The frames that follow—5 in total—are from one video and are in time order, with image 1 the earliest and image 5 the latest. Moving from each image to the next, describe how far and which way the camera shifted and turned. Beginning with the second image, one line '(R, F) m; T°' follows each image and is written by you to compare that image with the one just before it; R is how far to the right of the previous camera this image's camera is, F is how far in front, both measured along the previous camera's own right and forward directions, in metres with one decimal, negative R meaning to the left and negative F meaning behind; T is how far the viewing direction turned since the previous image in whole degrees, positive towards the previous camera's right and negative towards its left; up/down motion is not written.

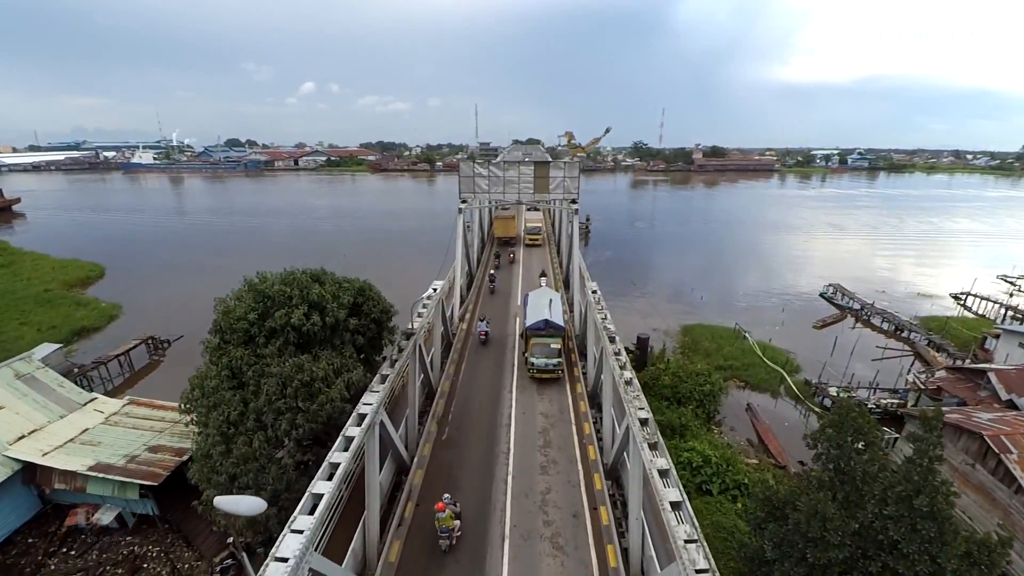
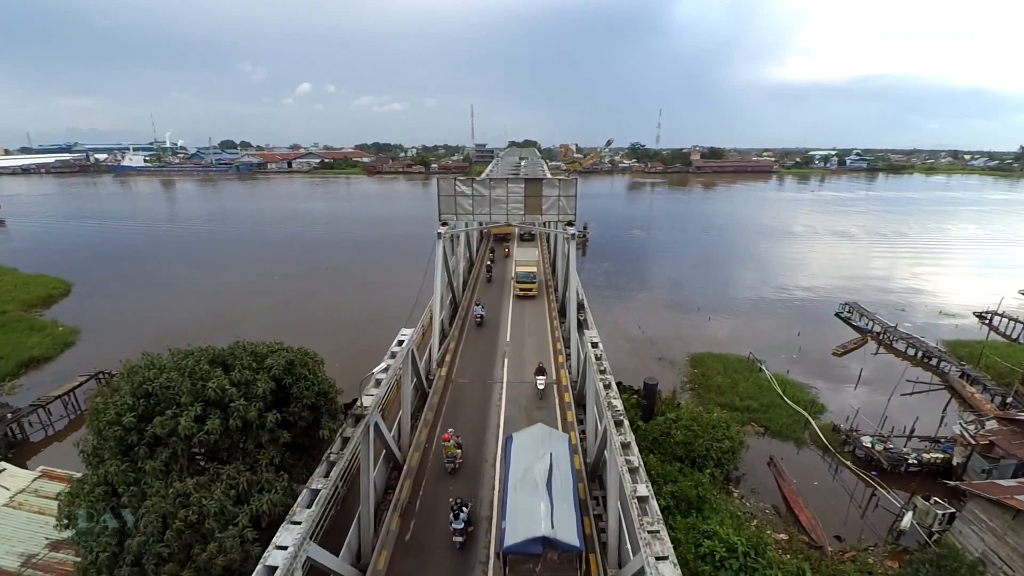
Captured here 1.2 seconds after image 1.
(+0.3, +1.7) m; 0°
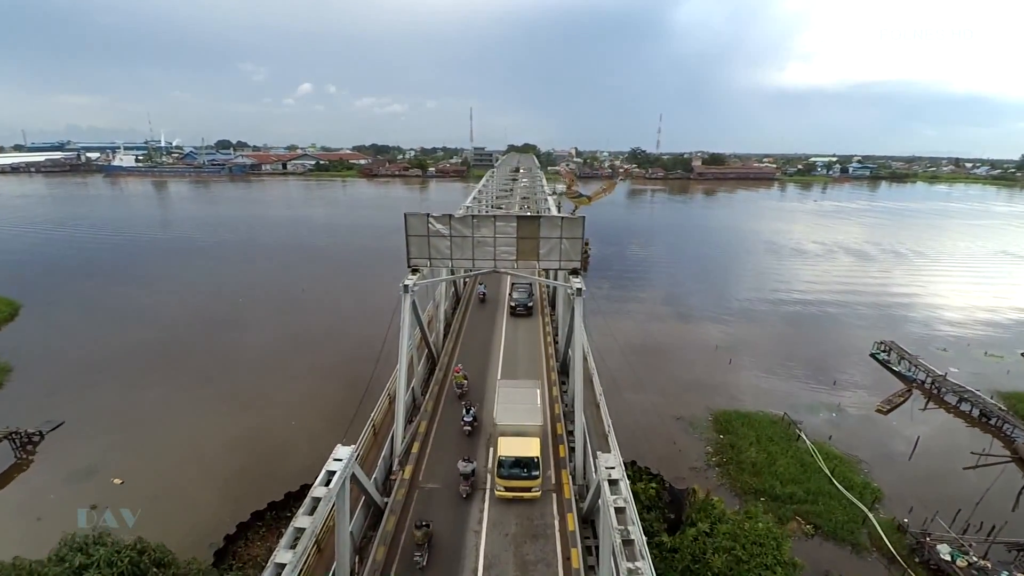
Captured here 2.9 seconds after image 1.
(+0.2, +2.5) m; 0°
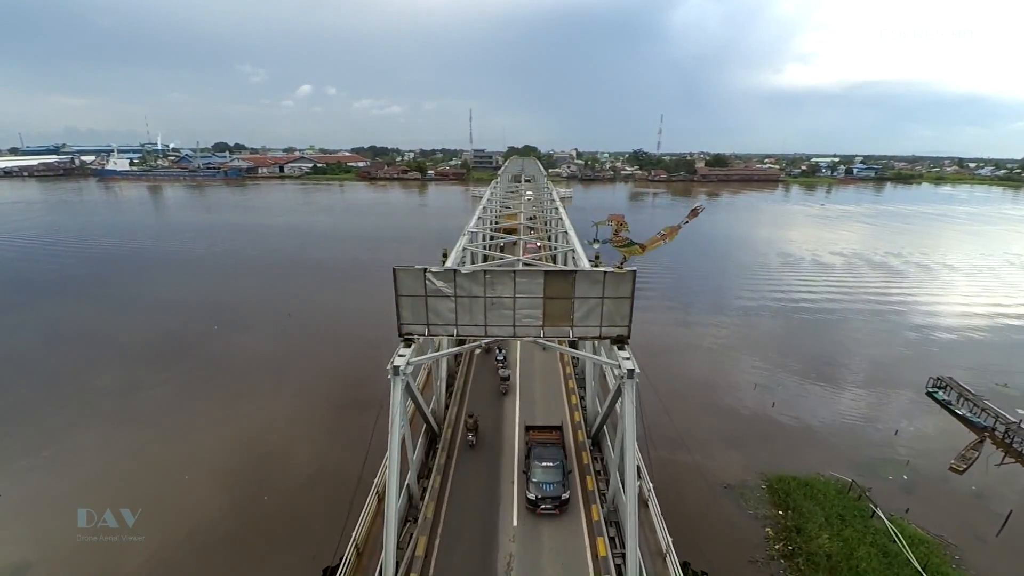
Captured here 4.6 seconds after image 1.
(-0.4, +2.1) m; 0°
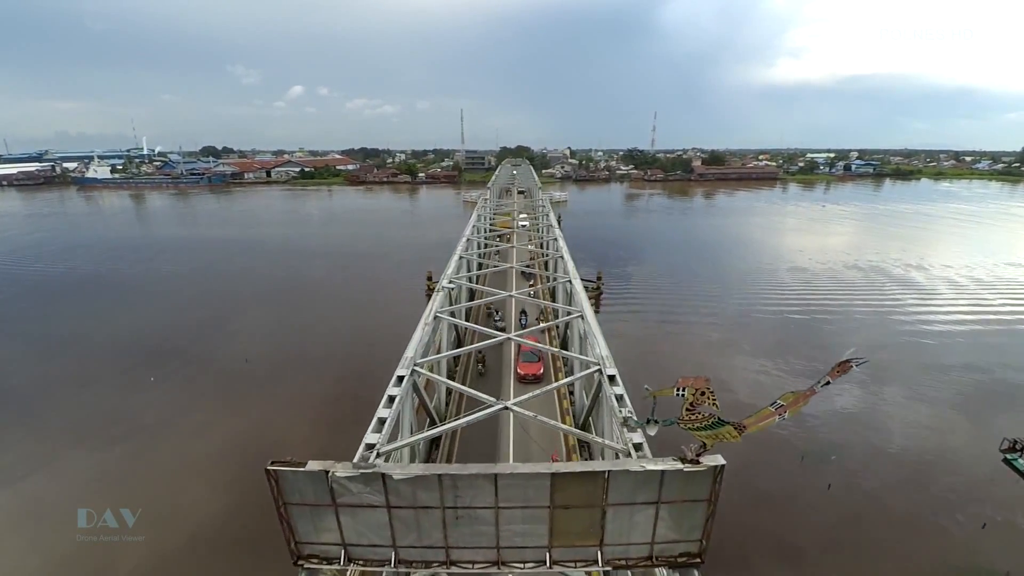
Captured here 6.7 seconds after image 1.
(+0.2, +3.0) m; +1°
